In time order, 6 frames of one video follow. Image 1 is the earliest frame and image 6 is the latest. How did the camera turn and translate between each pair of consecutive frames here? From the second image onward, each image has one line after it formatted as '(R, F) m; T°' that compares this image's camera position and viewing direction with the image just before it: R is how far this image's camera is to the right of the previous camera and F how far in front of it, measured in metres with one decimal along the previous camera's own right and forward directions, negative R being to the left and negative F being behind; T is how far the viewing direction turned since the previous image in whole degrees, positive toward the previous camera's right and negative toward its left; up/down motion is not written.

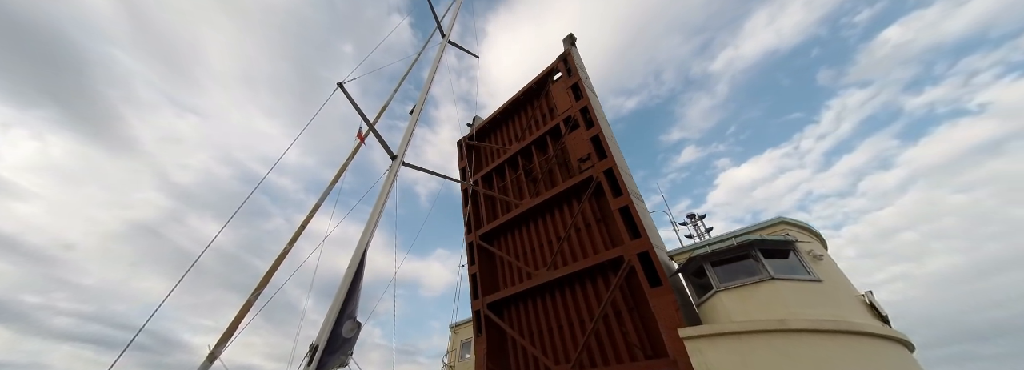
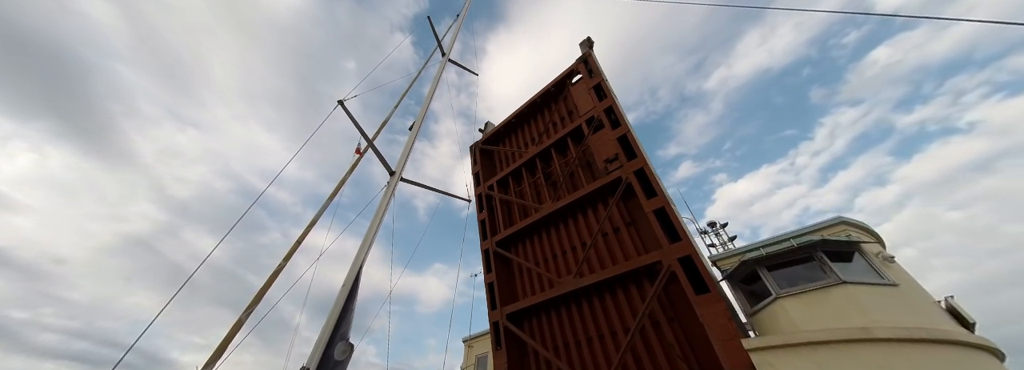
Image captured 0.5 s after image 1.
(-0.7, +0.5) m; 0°
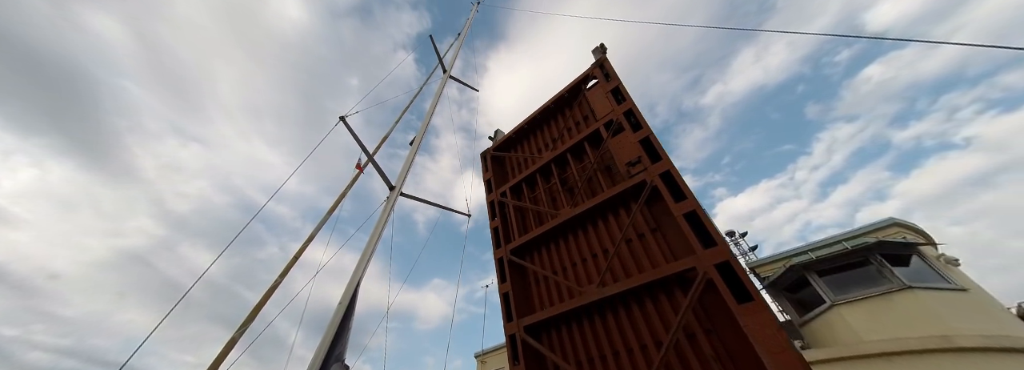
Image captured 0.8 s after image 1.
(-0.5, +0.3) m; 0°
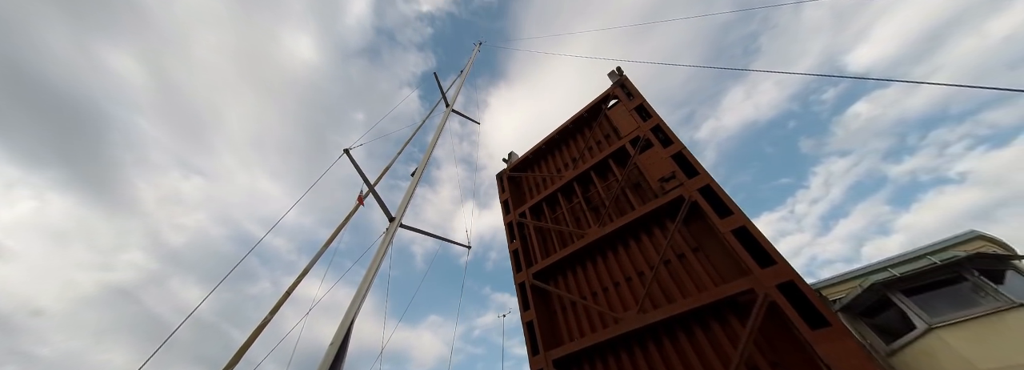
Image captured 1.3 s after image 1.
(-0.8, +0.4) m; 0°
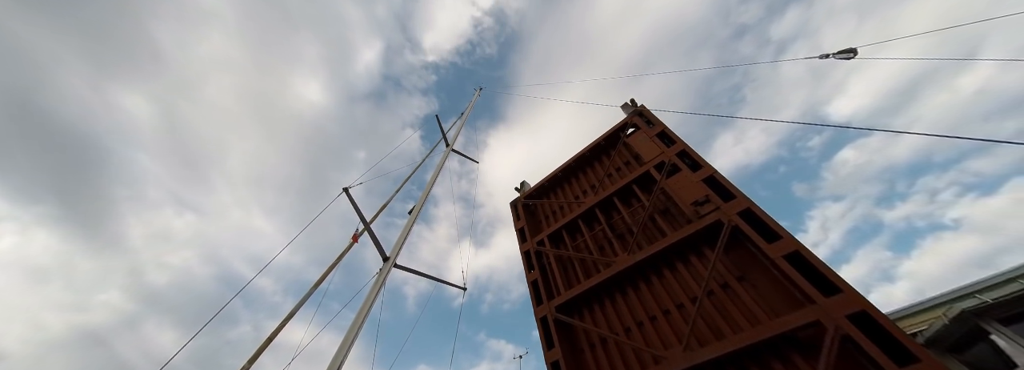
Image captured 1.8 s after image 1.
(-1.9, -0.8) m; 0°
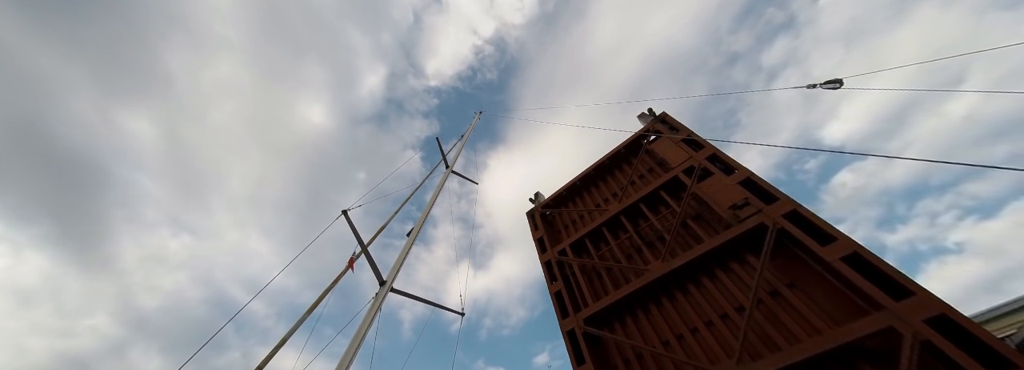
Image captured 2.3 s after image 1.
(-2.1, -0.6) m; 0°
